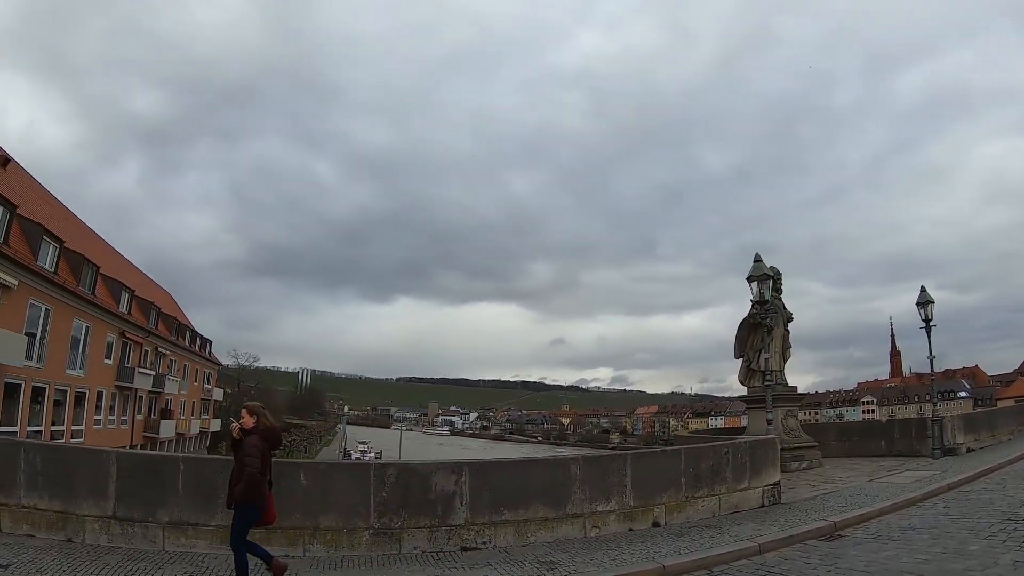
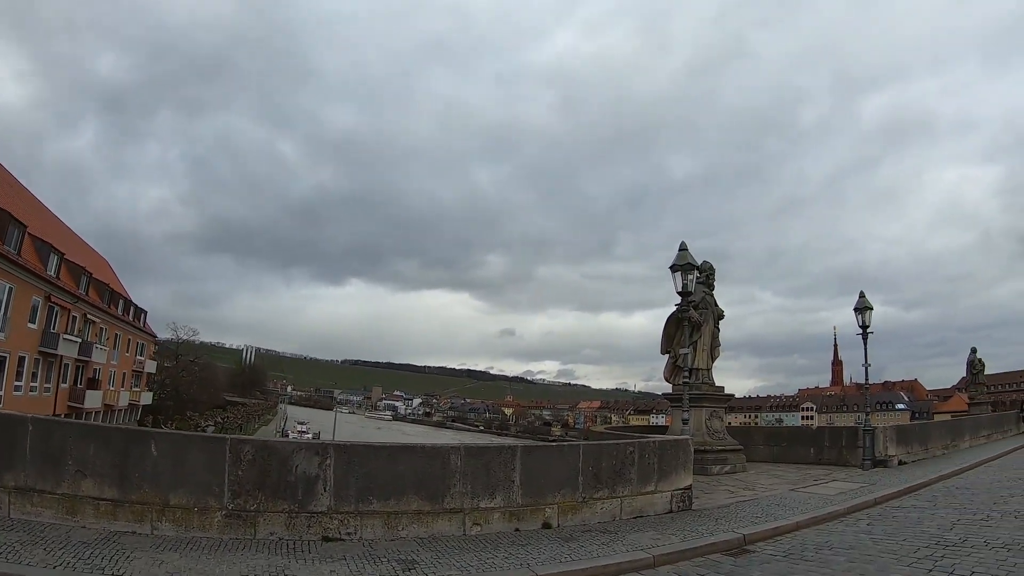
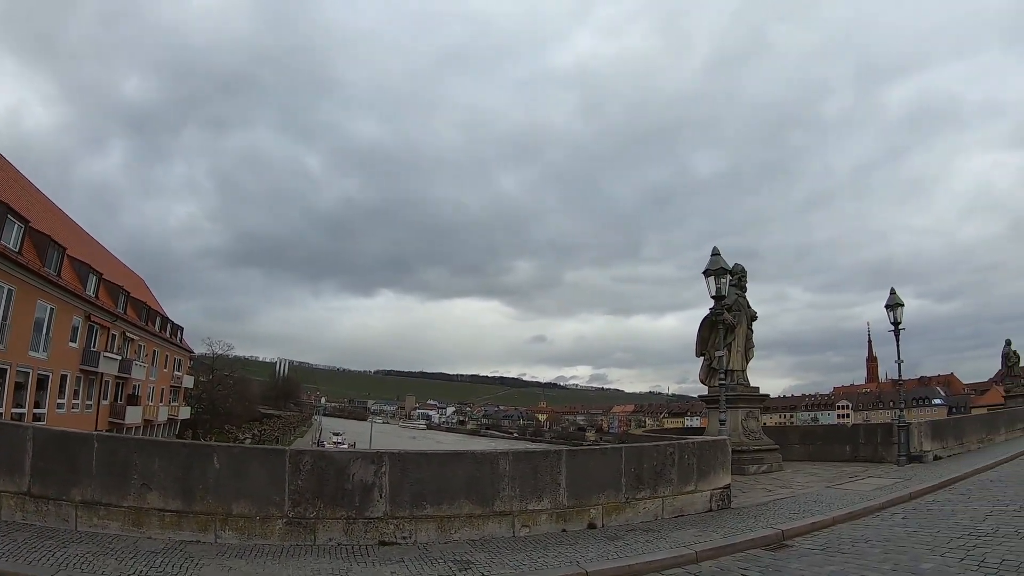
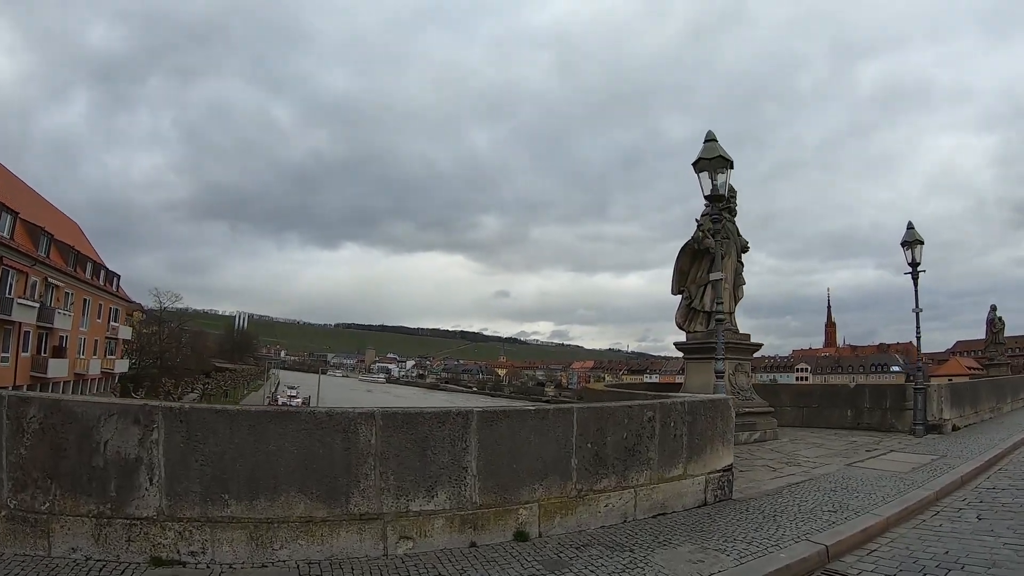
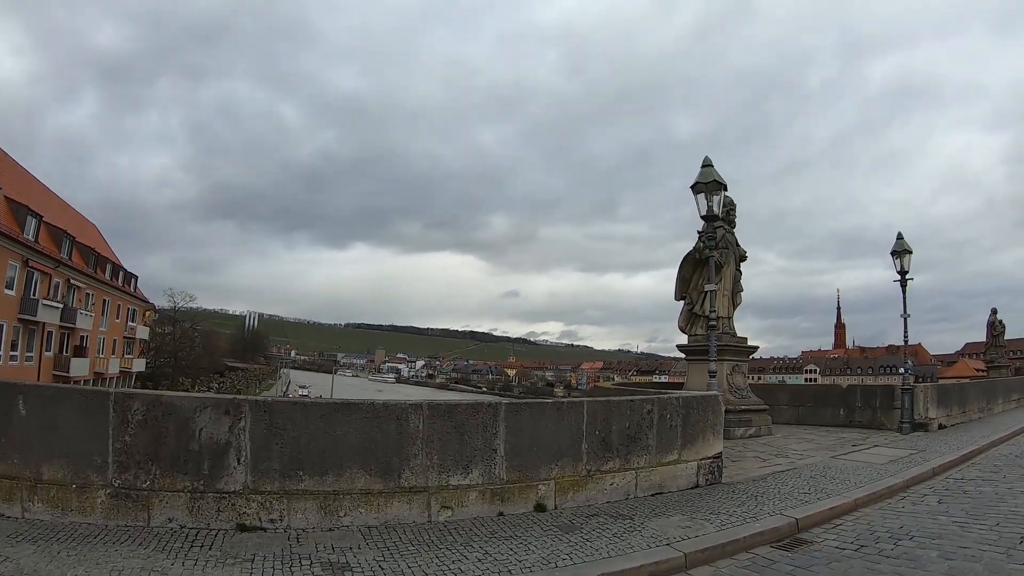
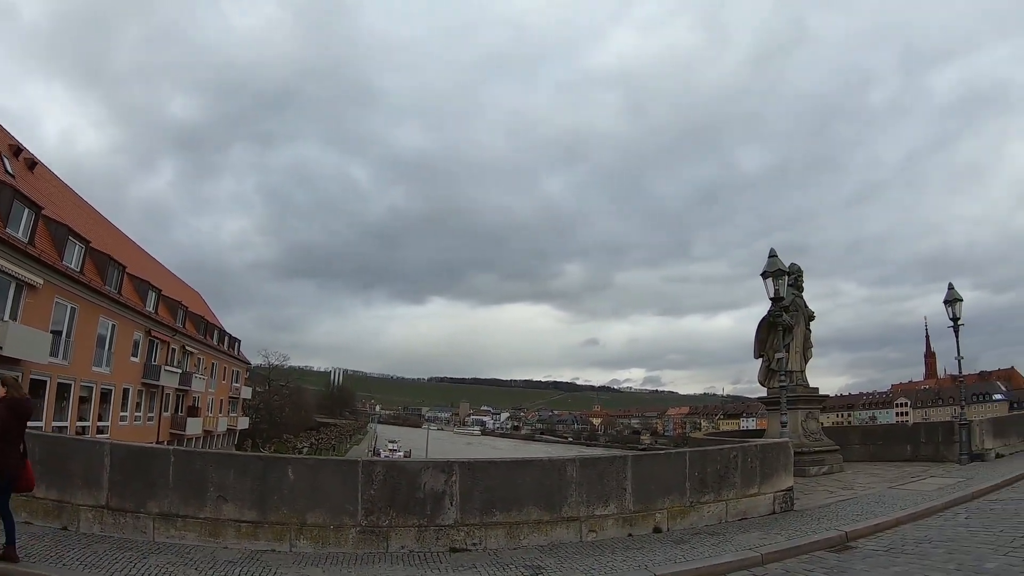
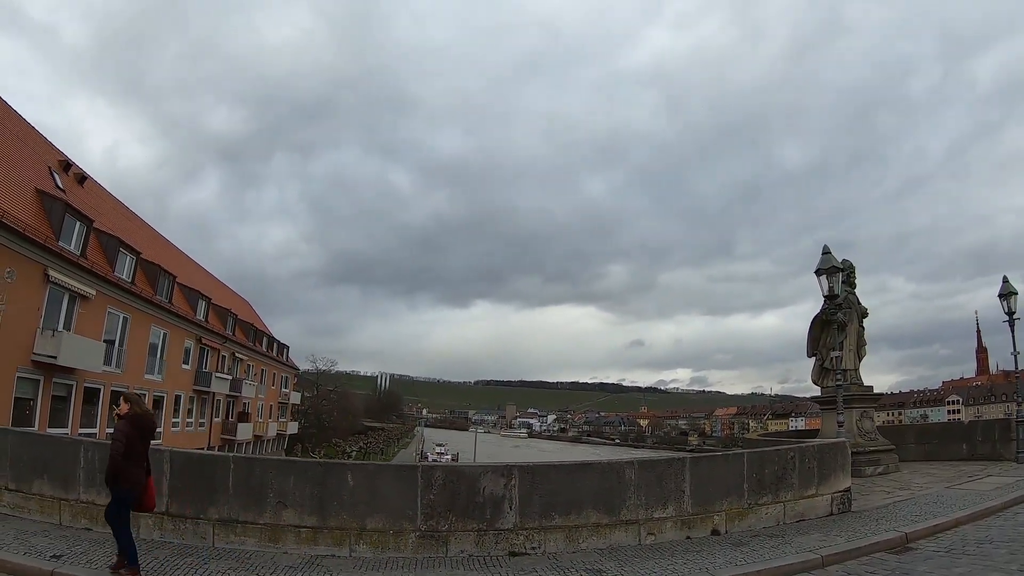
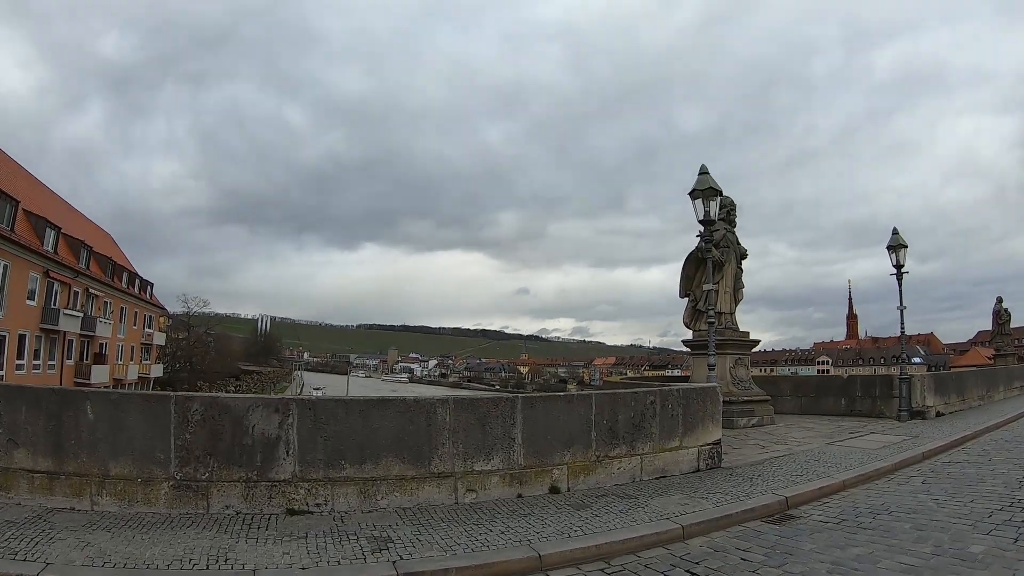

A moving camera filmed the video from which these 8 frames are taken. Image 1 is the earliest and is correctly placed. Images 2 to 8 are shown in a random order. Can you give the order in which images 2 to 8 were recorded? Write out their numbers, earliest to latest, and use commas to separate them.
7, 6, 3, 2, 8, 5, 4
